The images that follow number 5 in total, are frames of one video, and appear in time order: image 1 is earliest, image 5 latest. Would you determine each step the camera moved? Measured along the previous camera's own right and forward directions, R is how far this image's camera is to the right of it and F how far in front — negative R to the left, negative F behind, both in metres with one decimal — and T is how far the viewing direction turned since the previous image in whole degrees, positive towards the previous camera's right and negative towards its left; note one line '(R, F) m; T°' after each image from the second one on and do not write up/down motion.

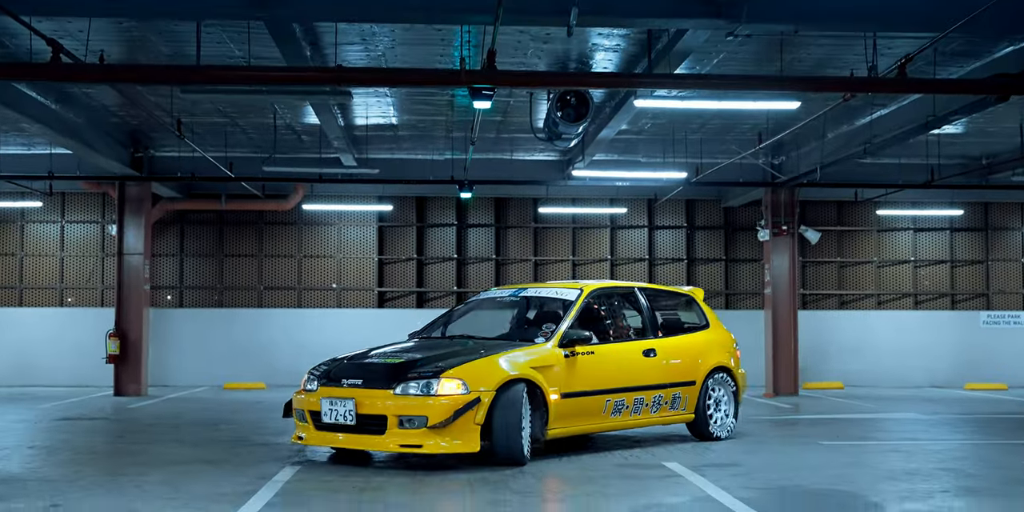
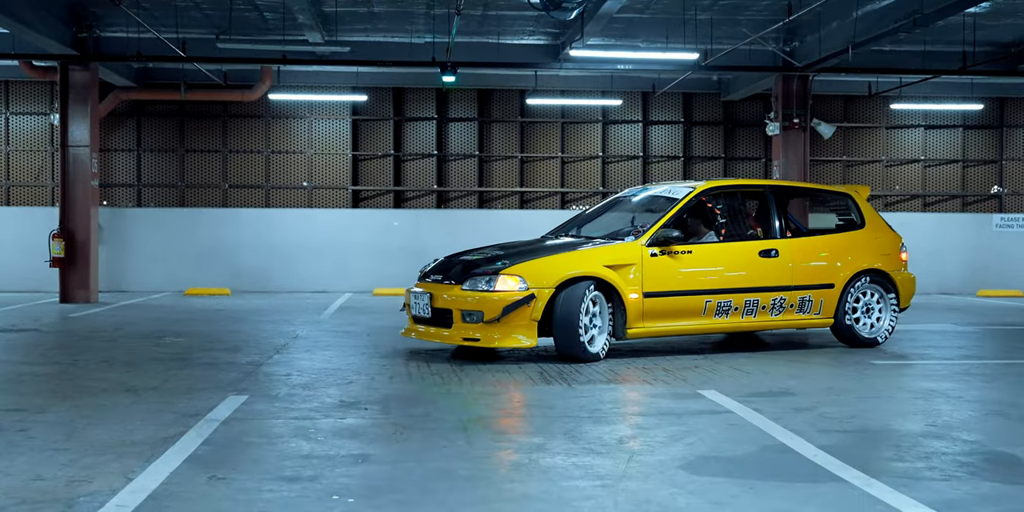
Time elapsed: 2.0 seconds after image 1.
(-0.1, +1.6) m; +1°
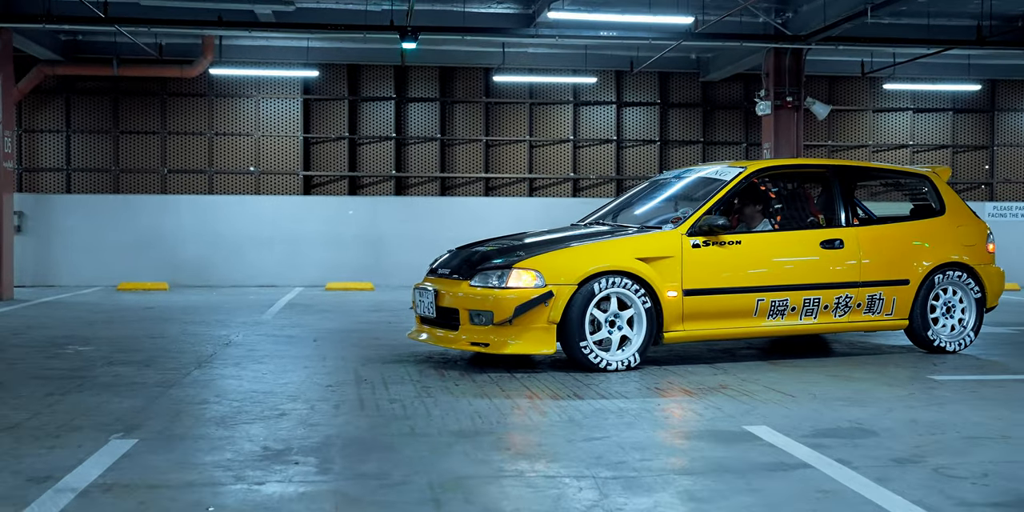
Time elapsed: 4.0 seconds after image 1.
(-0.1, +1.6) m; +2°
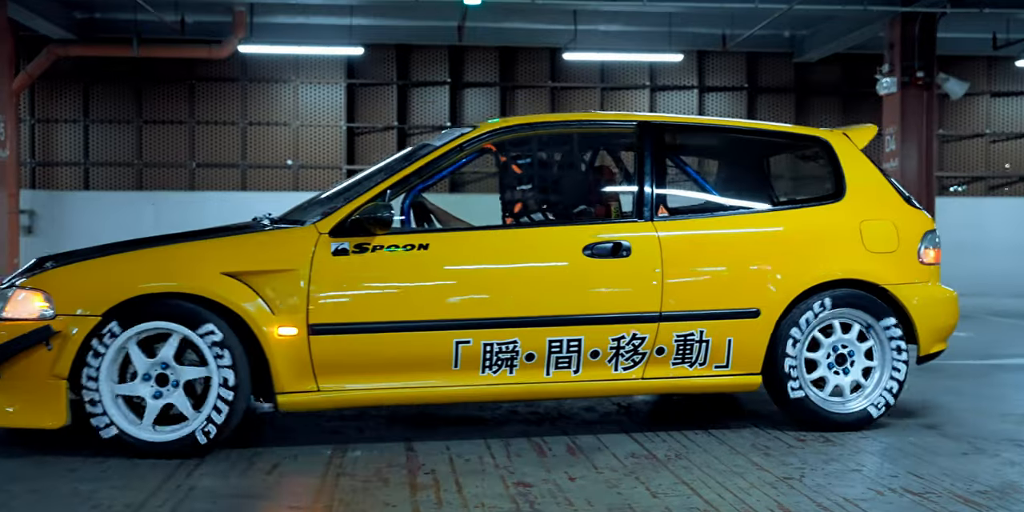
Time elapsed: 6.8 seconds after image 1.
(-0.3, +2.4) m; -2°
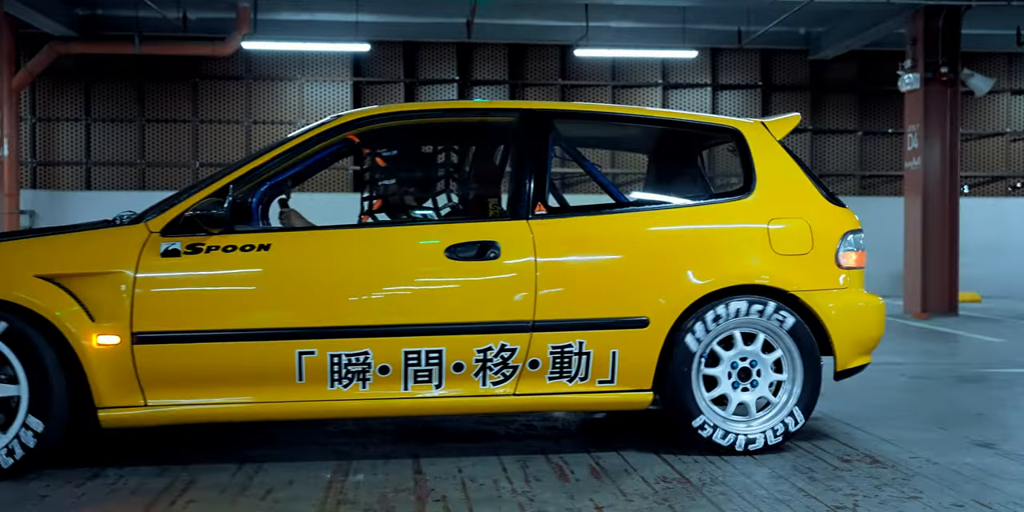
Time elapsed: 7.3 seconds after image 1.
(0.0, +0.4) m; 0°
